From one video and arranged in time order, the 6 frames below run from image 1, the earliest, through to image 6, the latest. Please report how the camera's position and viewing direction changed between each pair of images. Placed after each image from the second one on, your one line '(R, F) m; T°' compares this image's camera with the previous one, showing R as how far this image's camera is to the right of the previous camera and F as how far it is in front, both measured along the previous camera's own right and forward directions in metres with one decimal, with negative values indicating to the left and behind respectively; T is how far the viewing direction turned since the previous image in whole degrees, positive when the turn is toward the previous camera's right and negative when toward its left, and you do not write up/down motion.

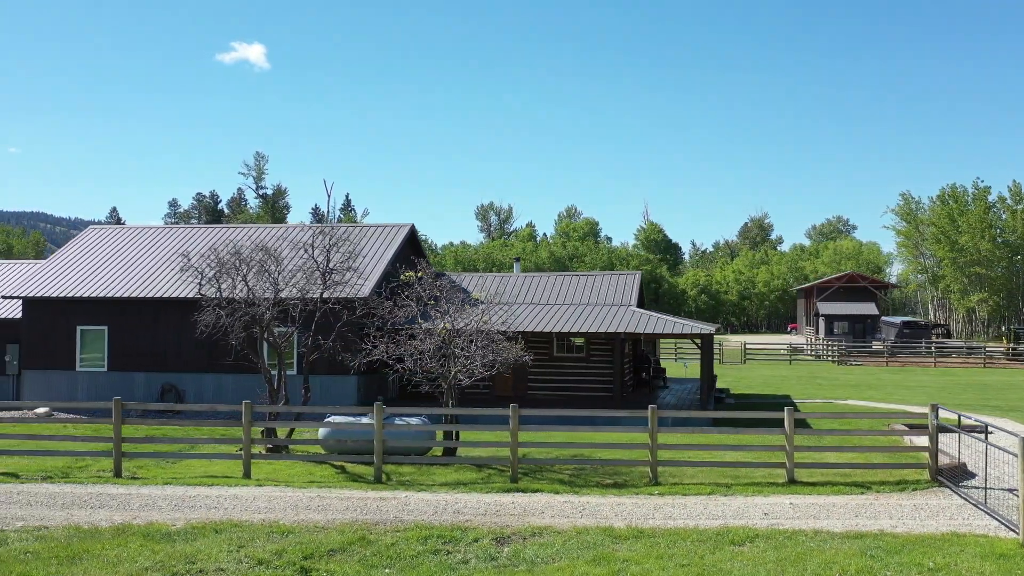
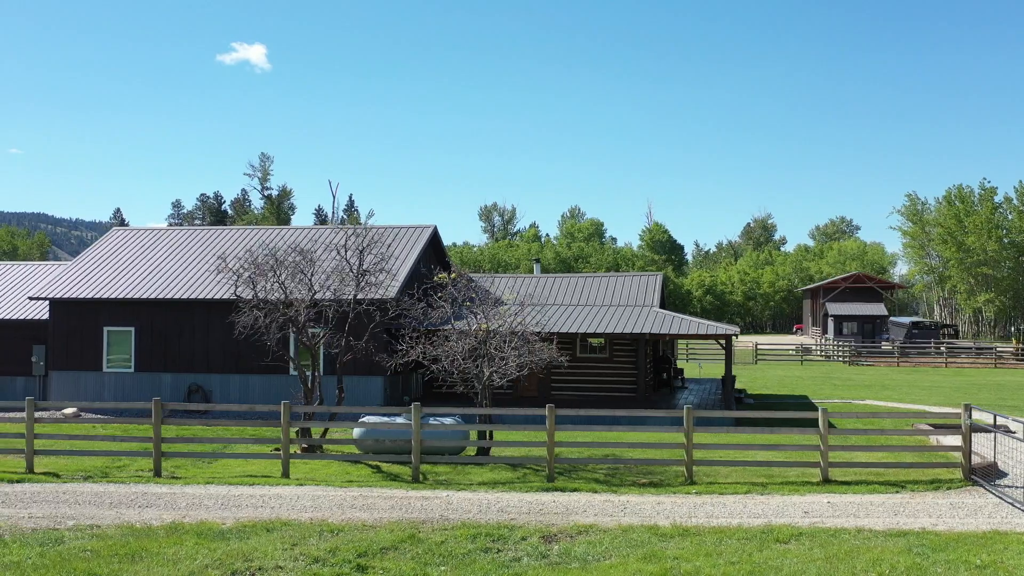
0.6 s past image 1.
(-0.6, -0.1) m; 0°
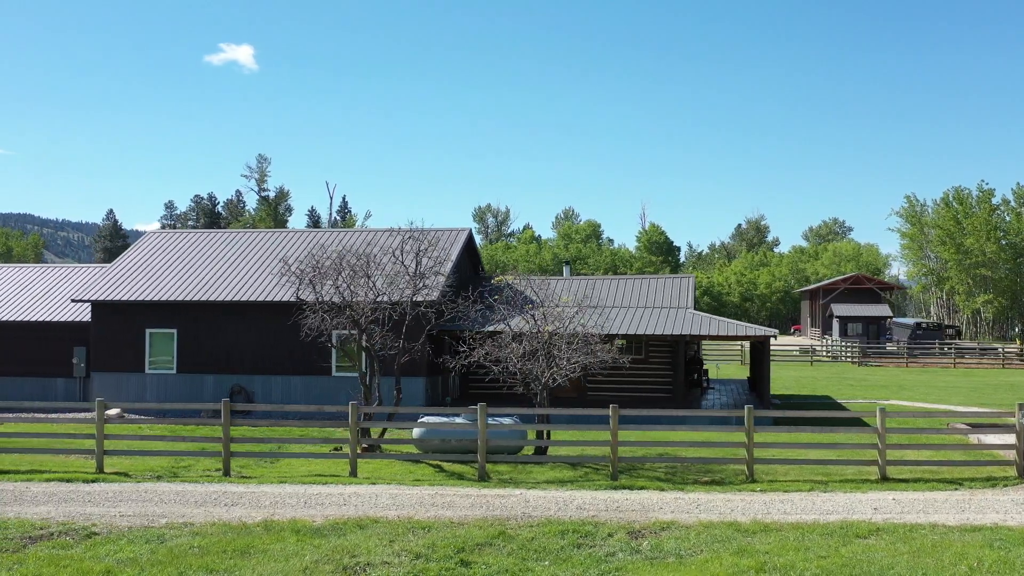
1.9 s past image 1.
(-1.2, -0.3) m; 0°
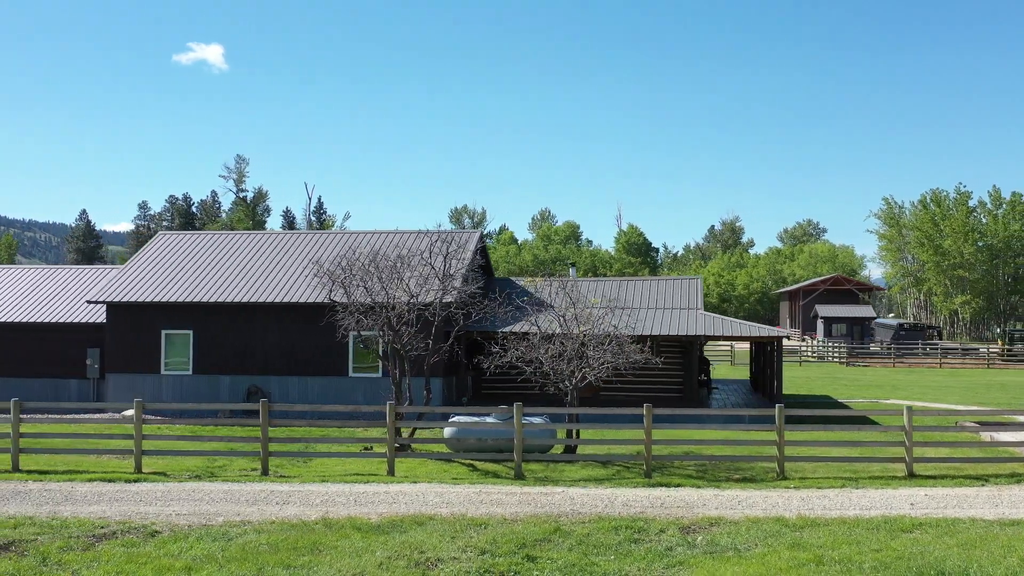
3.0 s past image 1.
(-1.0, -0.2) m; +1°
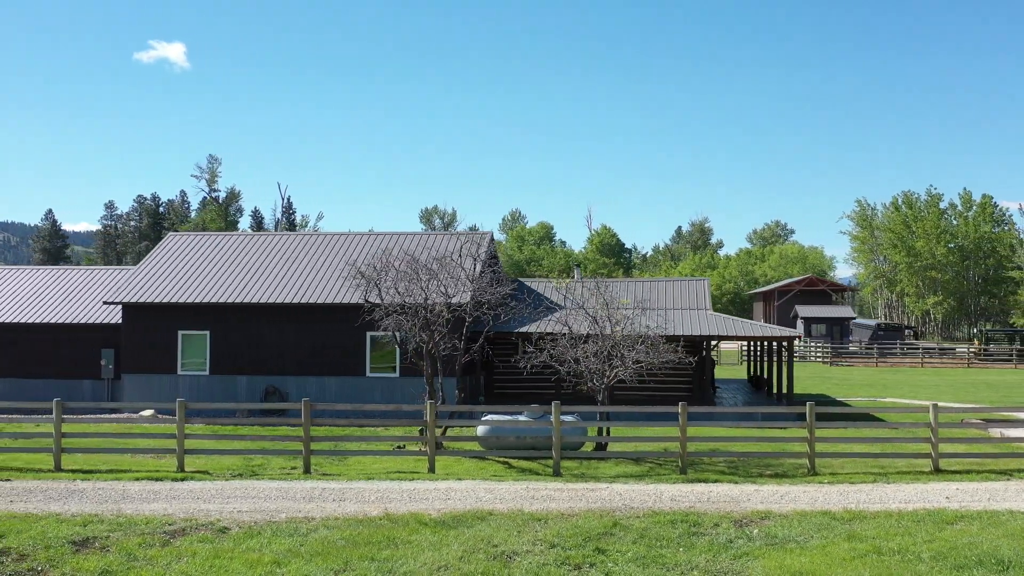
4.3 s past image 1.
(-1.2, -0.3) m; +2°
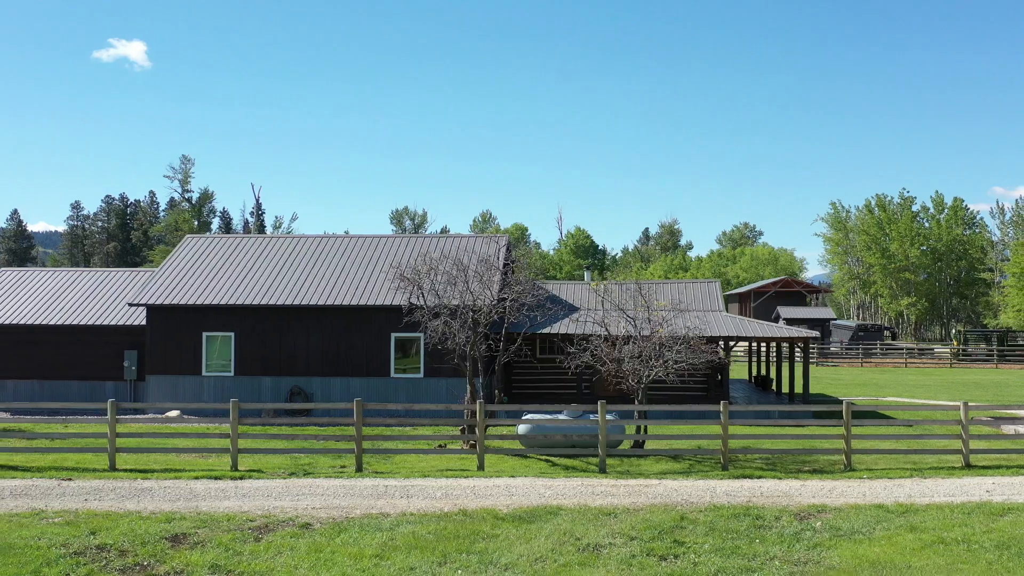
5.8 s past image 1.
(-1.4, -0.3) m; +2°
